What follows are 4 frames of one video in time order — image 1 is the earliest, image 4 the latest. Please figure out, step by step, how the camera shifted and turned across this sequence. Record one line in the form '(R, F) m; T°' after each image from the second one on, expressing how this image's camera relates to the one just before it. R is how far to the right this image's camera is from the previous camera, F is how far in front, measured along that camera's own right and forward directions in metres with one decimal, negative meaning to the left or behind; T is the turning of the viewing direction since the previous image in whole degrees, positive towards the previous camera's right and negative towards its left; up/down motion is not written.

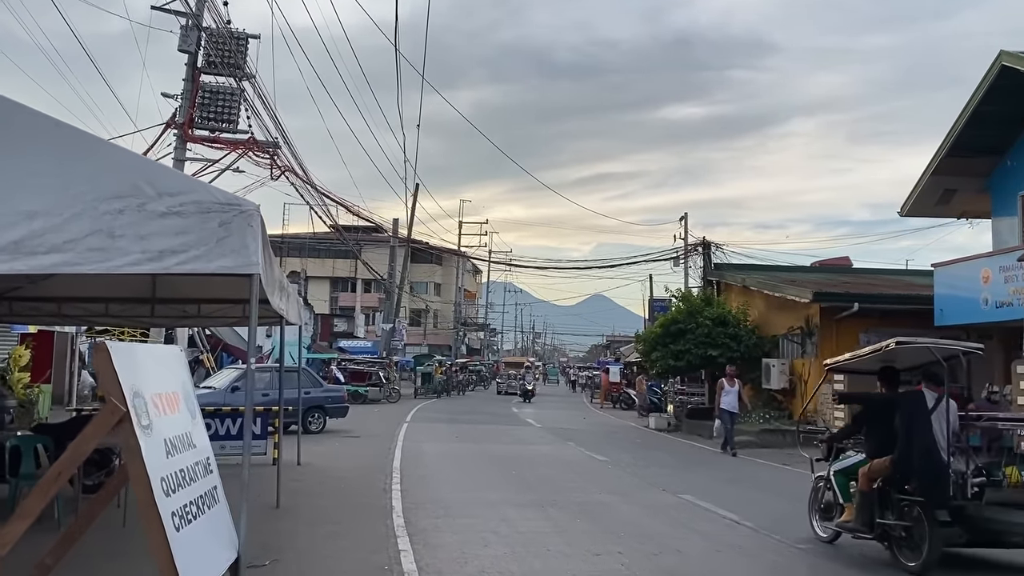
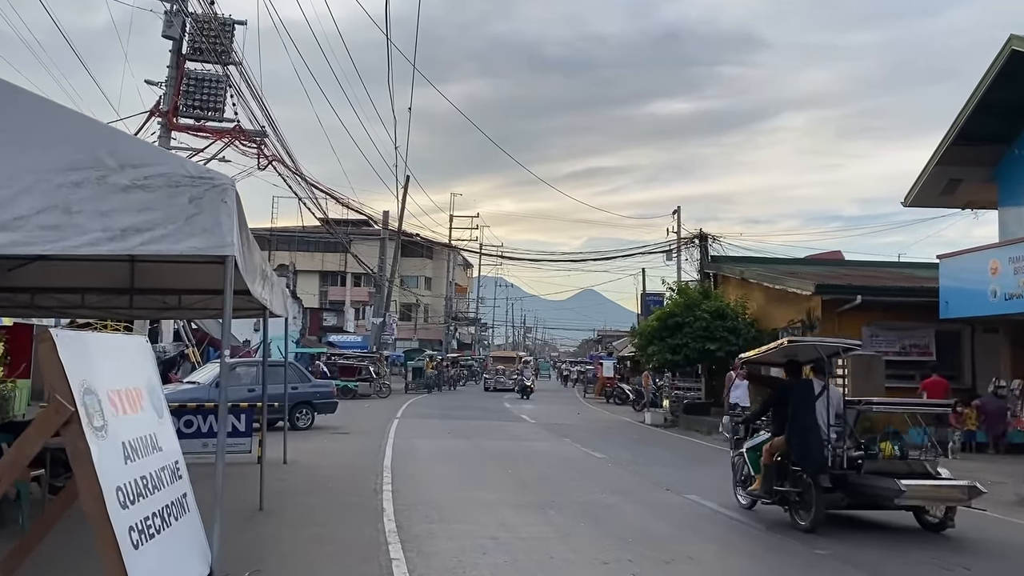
(-0.1, +0.6) m; +1°
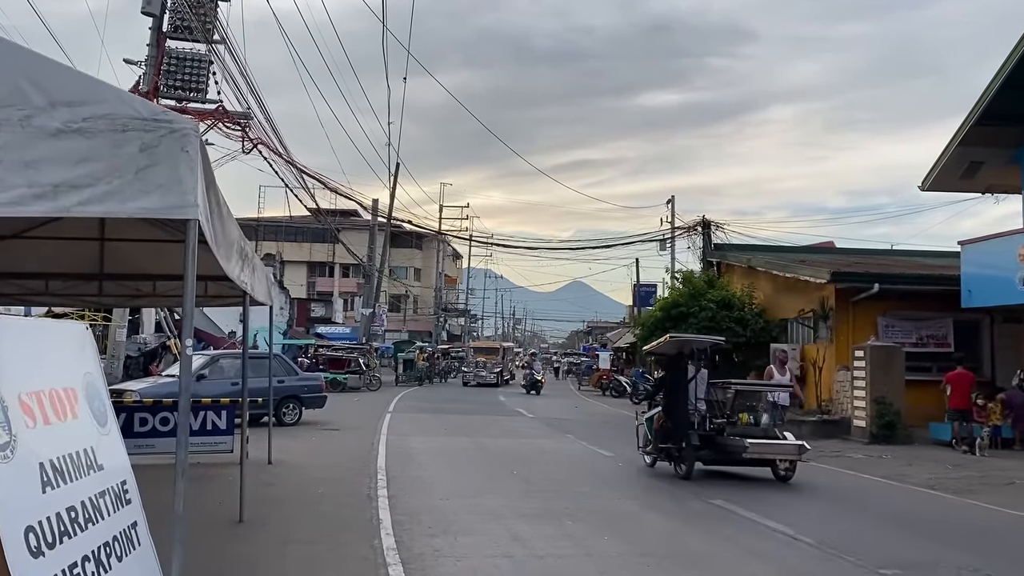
(-0.2, +1.1) m; +1°
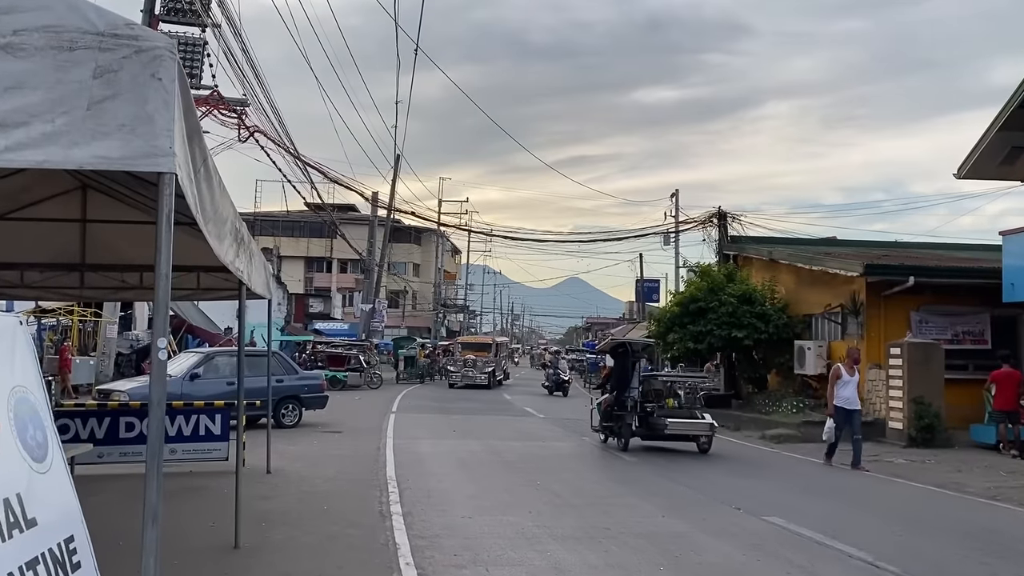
(-0.4, +1.2) m; 0°
